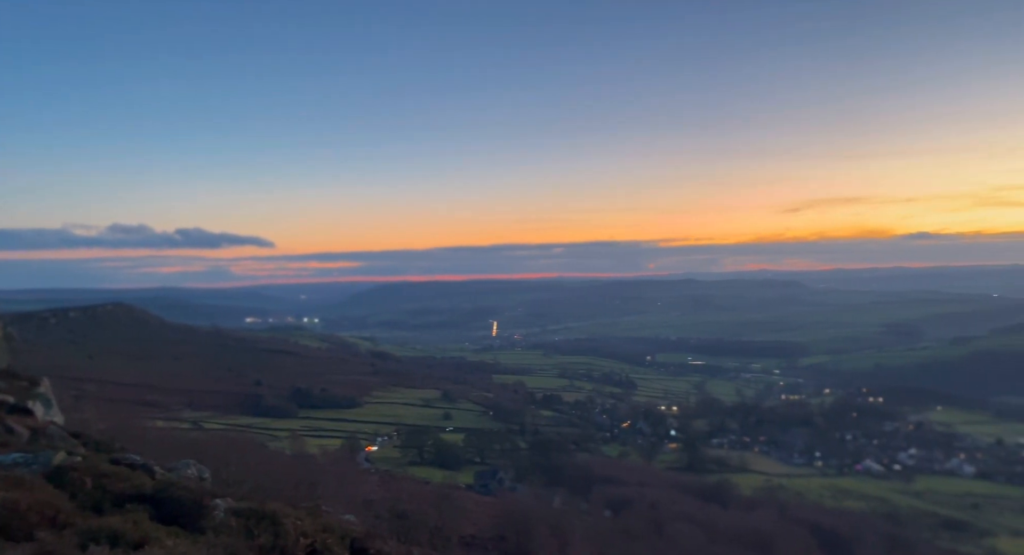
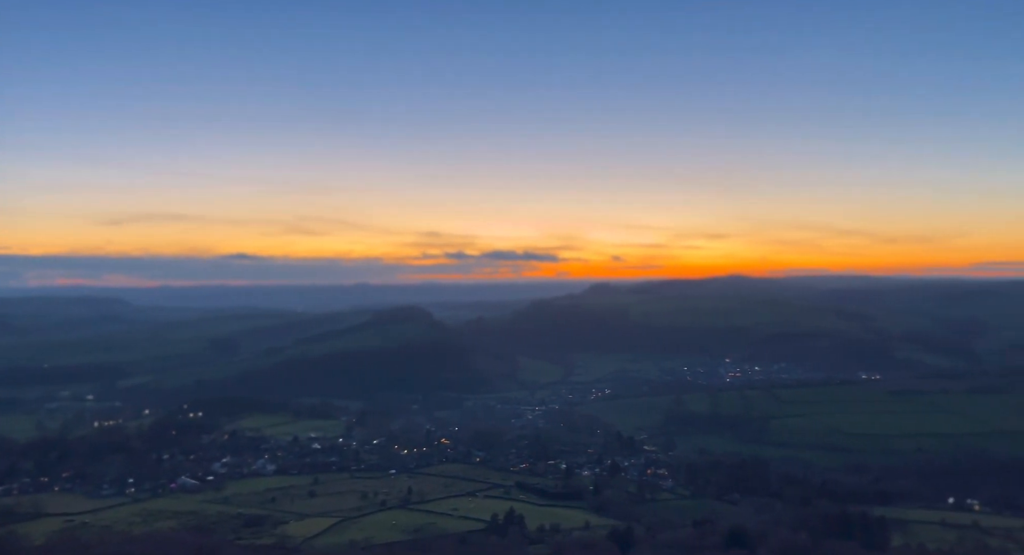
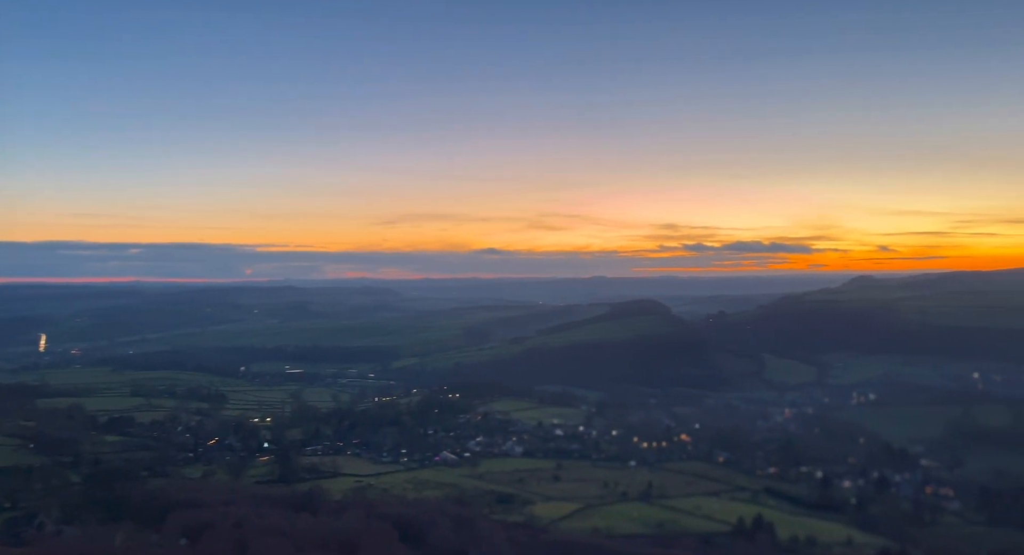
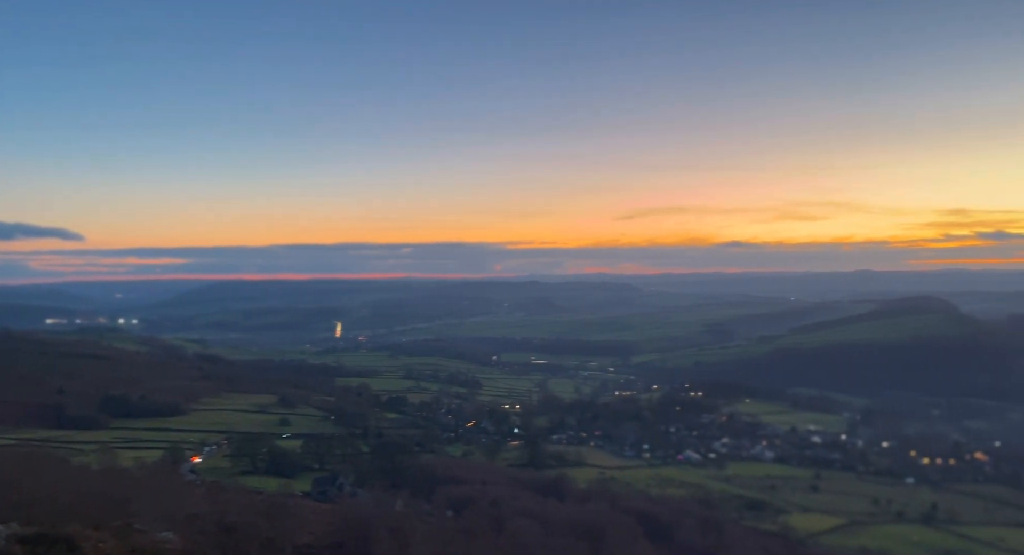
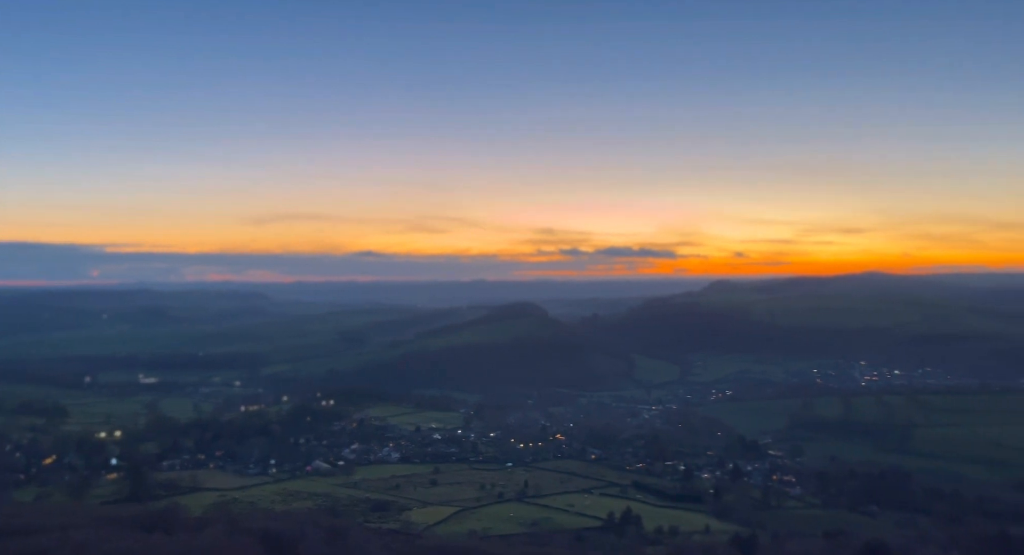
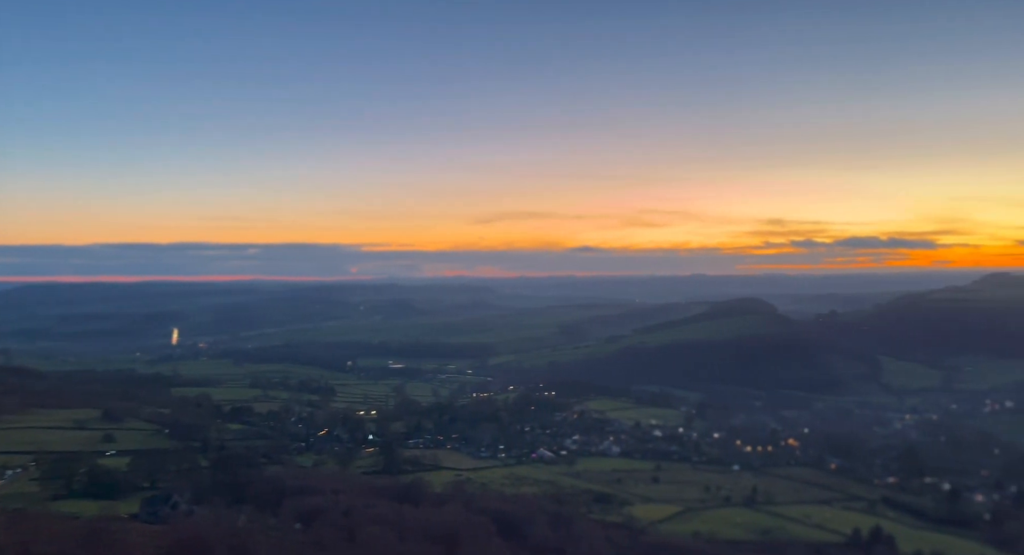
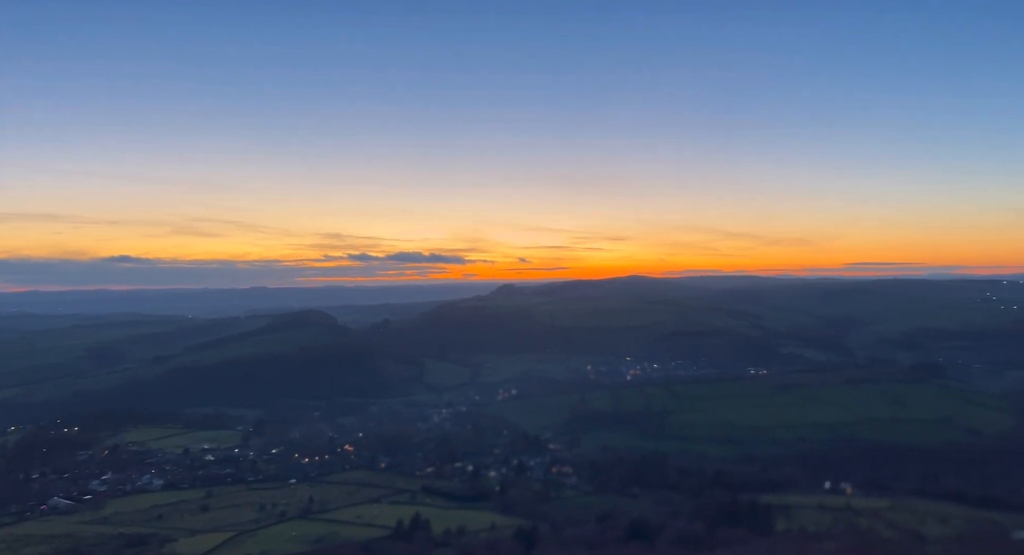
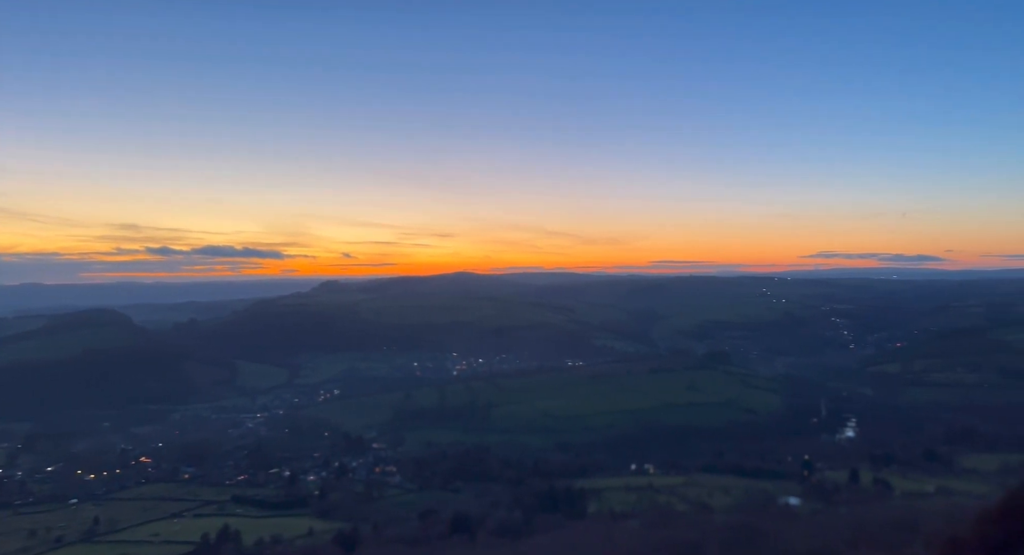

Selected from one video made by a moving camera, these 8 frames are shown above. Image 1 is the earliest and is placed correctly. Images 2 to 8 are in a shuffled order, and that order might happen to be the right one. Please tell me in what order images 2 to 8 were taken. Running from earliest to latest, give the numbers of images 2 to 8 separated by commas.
4, 6, 3, 5, 2, 7, 8
